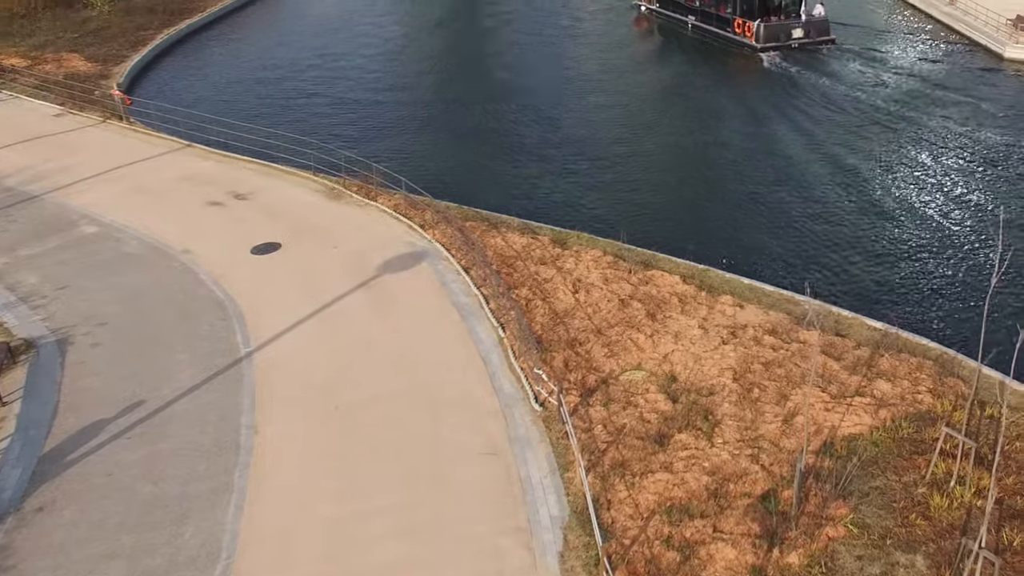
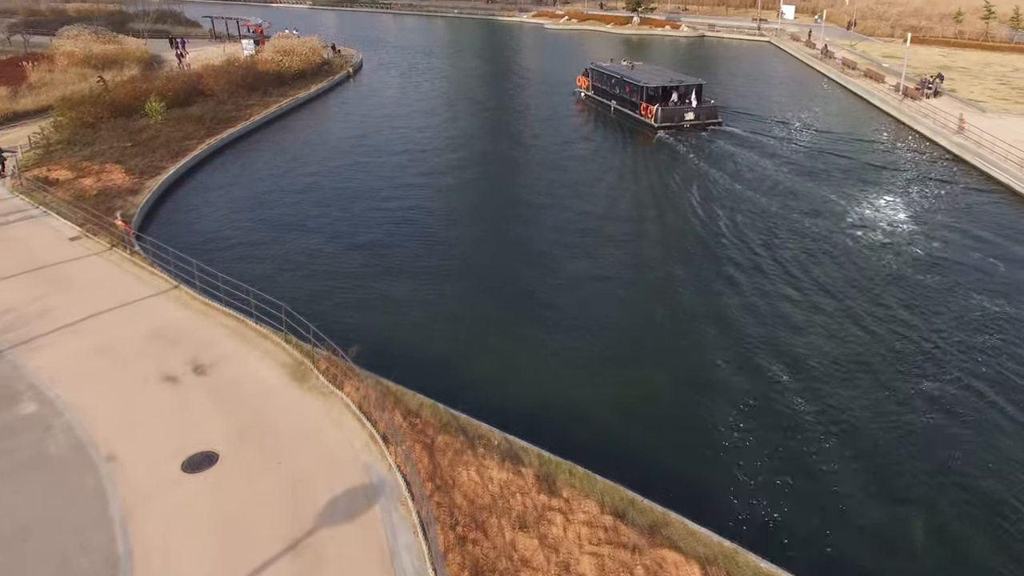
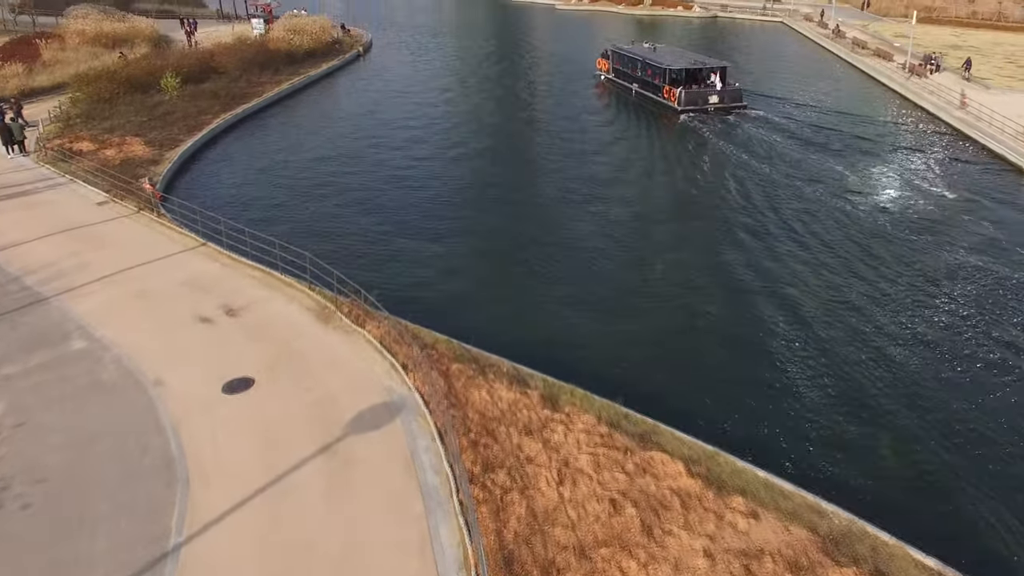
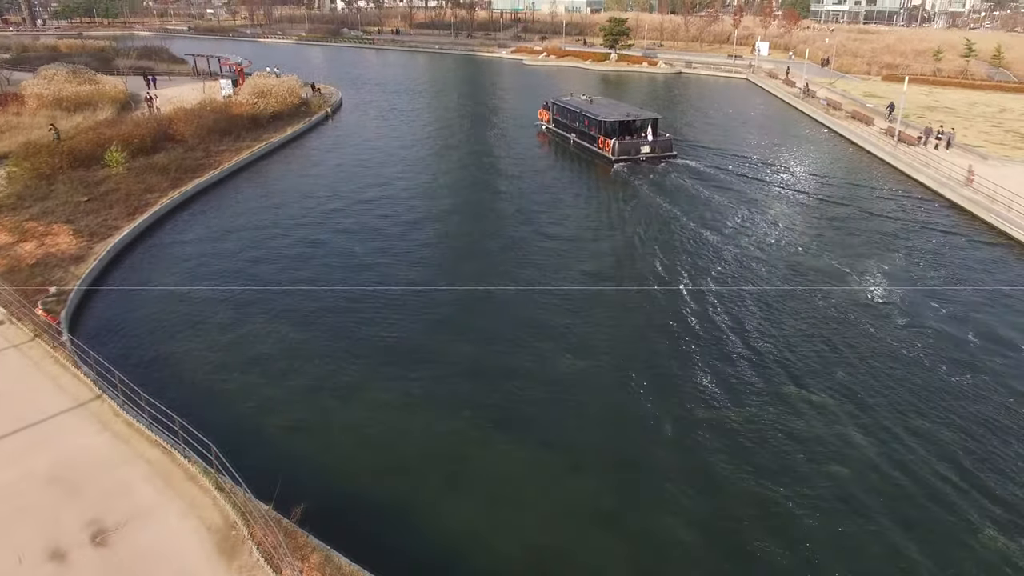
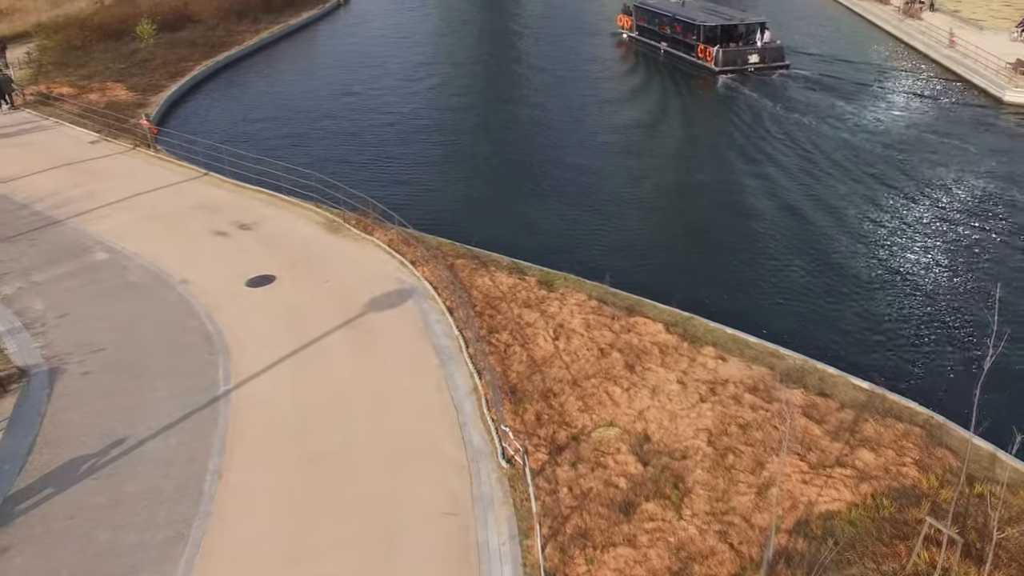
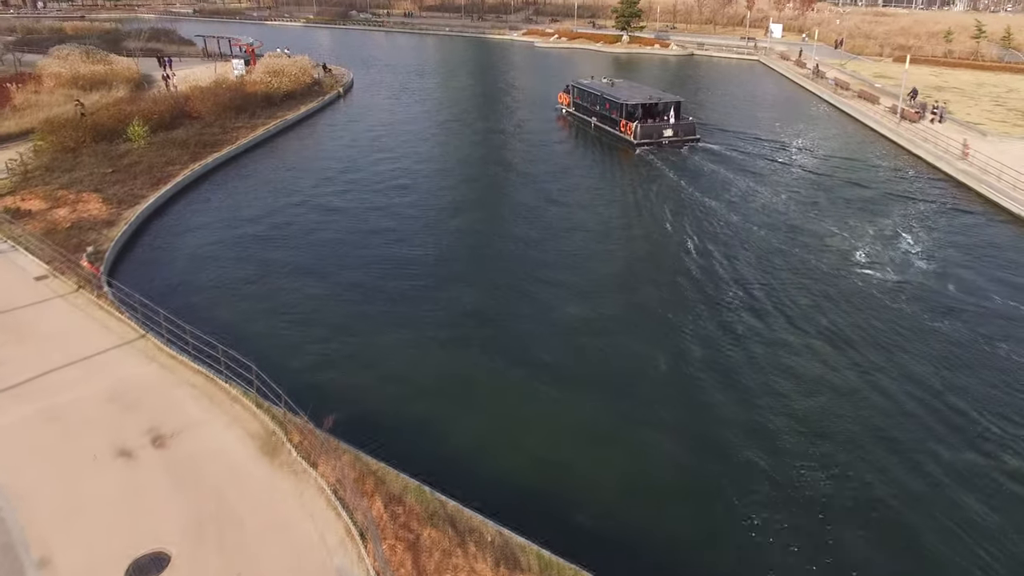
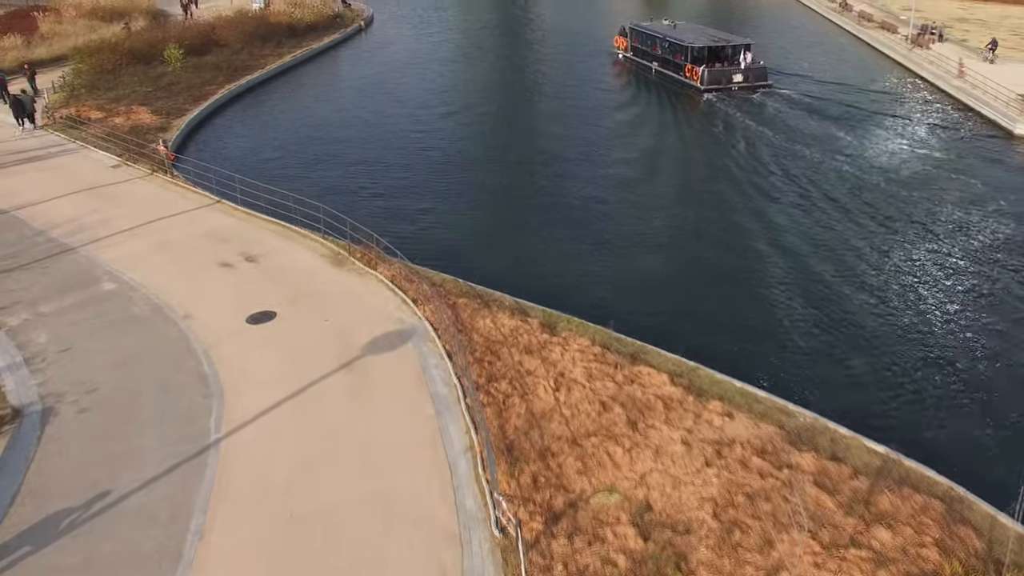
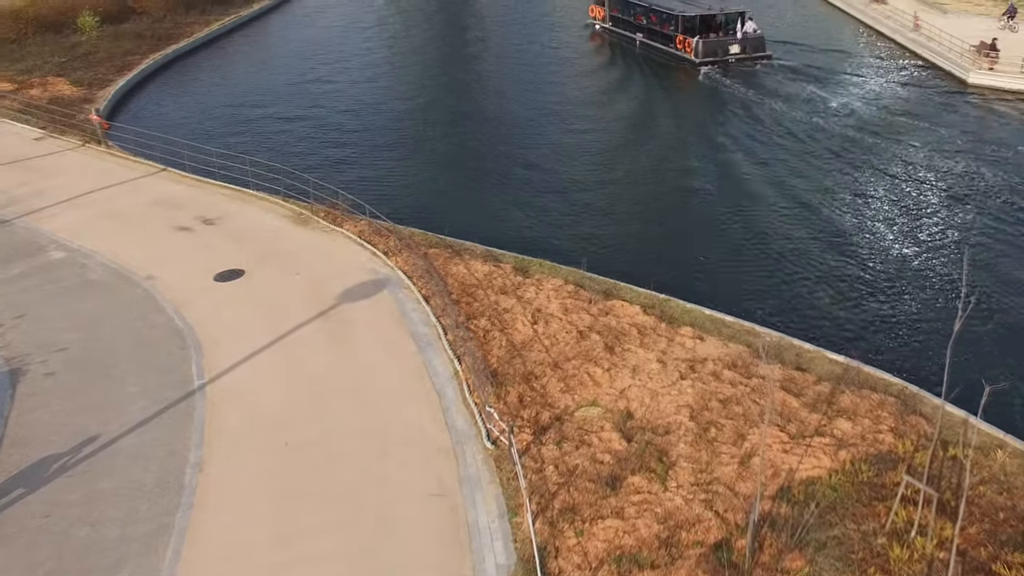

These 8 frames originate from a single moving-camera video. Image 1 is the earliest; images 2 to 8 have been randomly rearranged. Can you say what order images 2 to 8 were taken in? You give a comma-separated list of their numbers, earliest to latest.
8, 5, 7, 3, 2, 6, 4
